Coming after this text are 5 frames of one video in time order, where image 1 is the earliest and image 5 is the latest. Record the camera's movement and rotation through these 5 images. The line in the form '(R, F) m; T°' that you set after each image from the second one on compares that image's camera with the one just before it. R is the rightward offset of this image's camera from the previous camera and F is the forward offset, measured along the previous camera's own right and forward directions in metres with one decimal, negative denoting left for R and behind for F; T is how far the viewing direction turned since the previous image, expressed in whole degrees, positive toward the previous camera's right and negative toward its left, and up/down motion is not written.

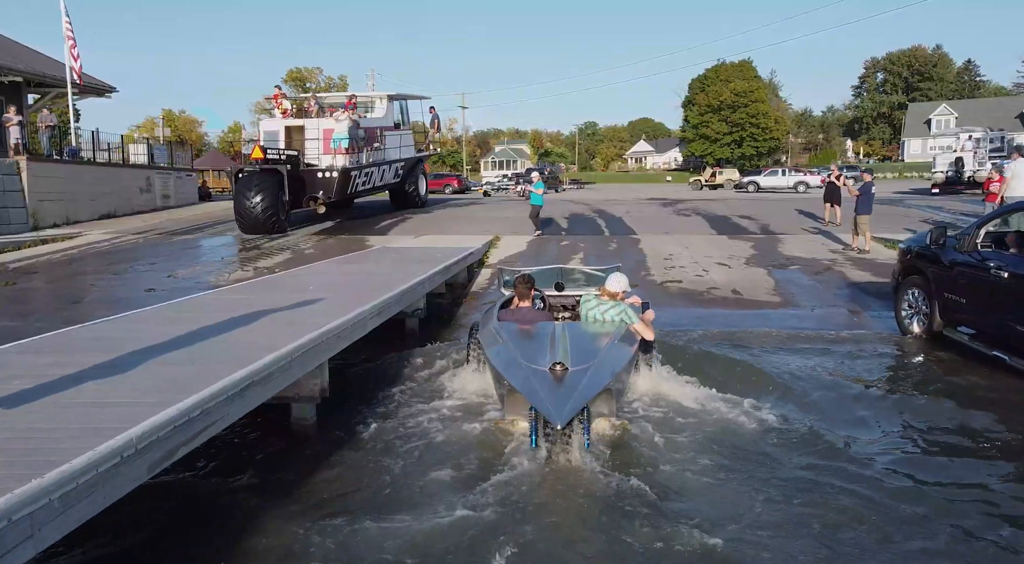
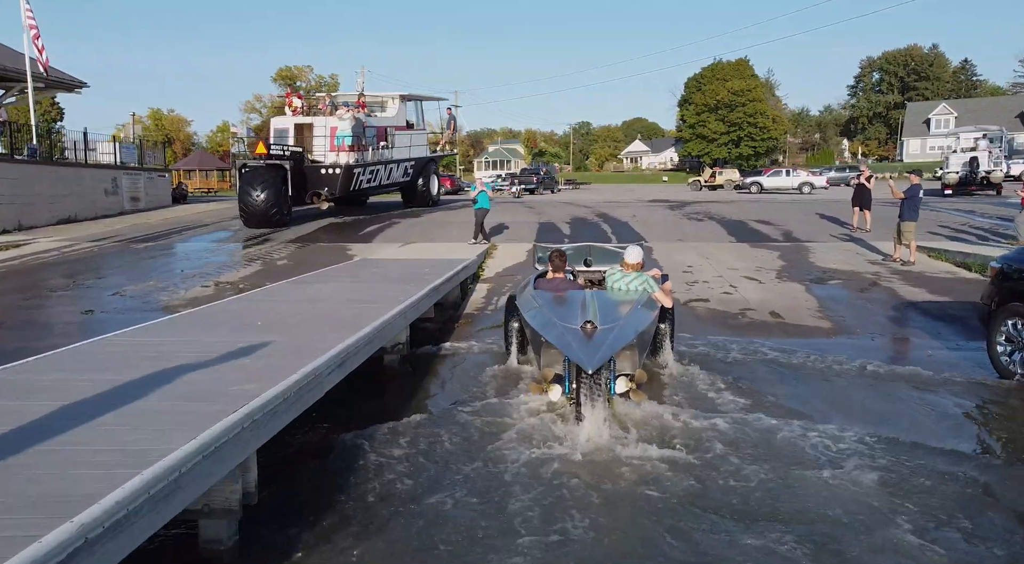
(-0.1, +1.6) m; +1°
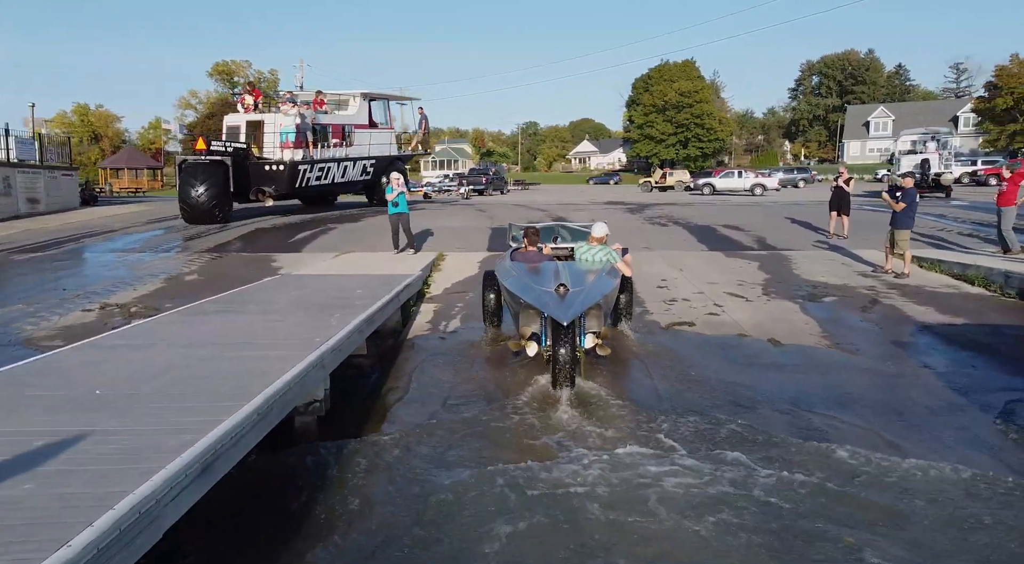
(0.0, +1.7) m; +4°
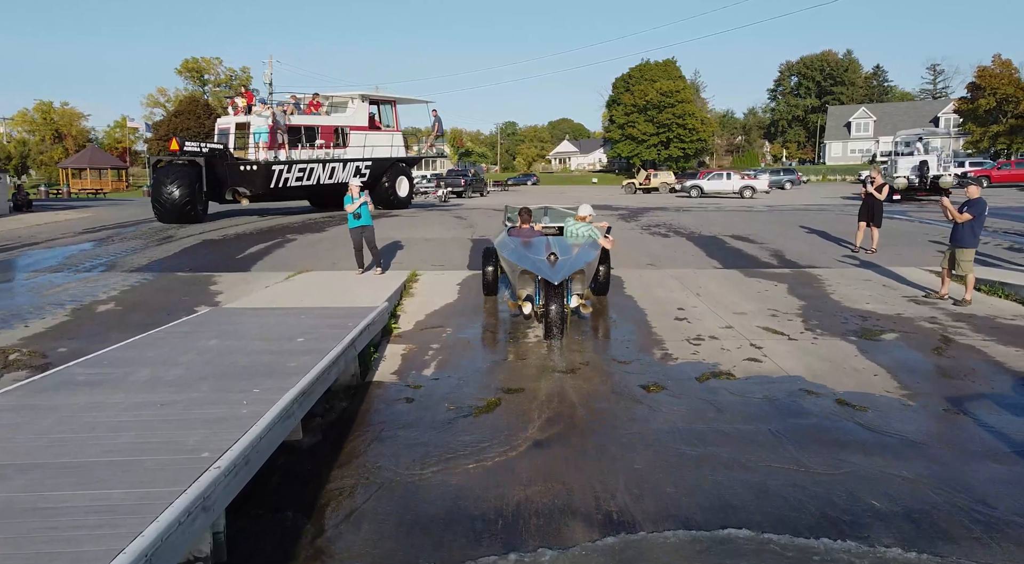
(-0.1, +1.9) m; +2°
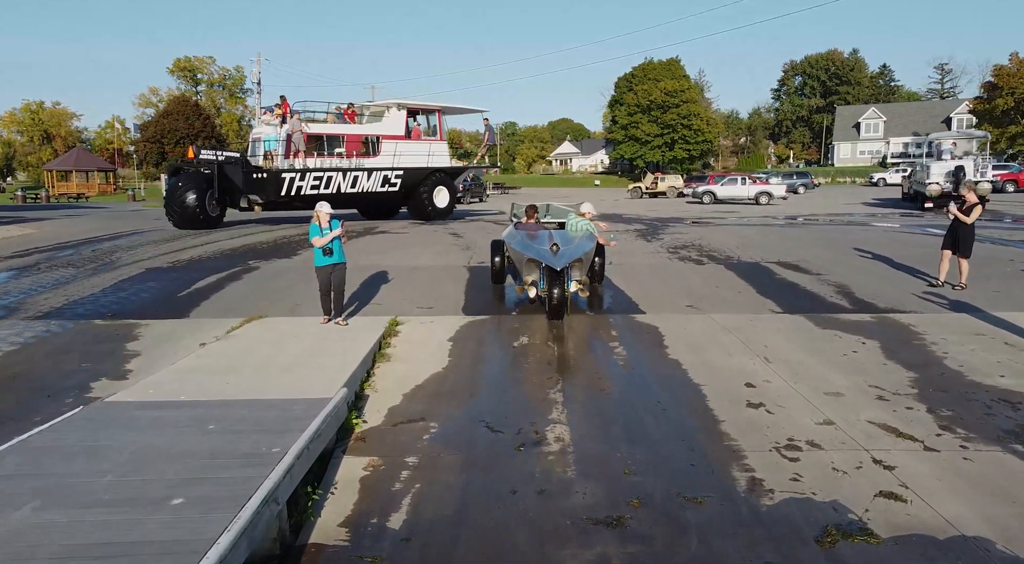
(-0.1, +2.5) m; 0°
